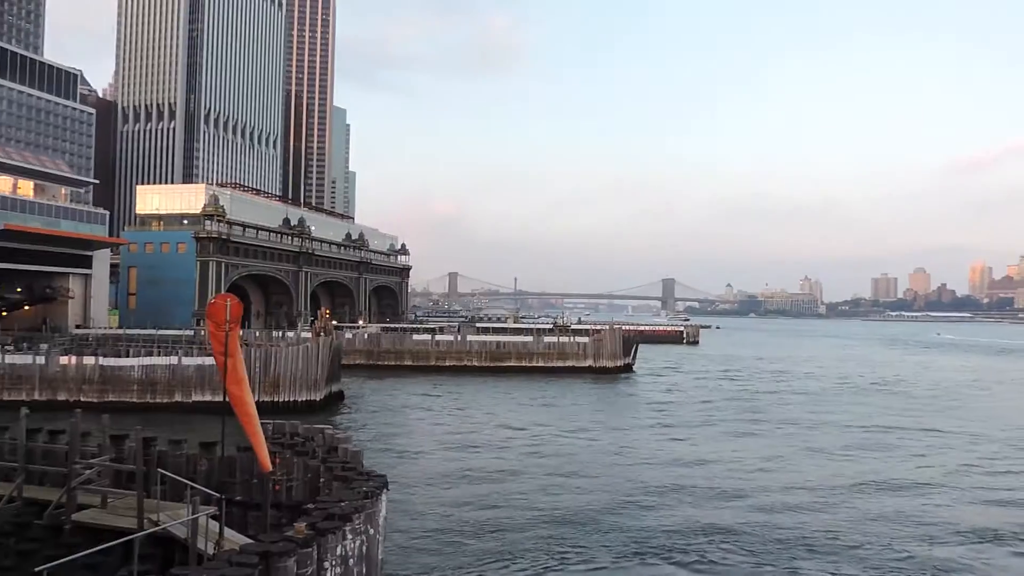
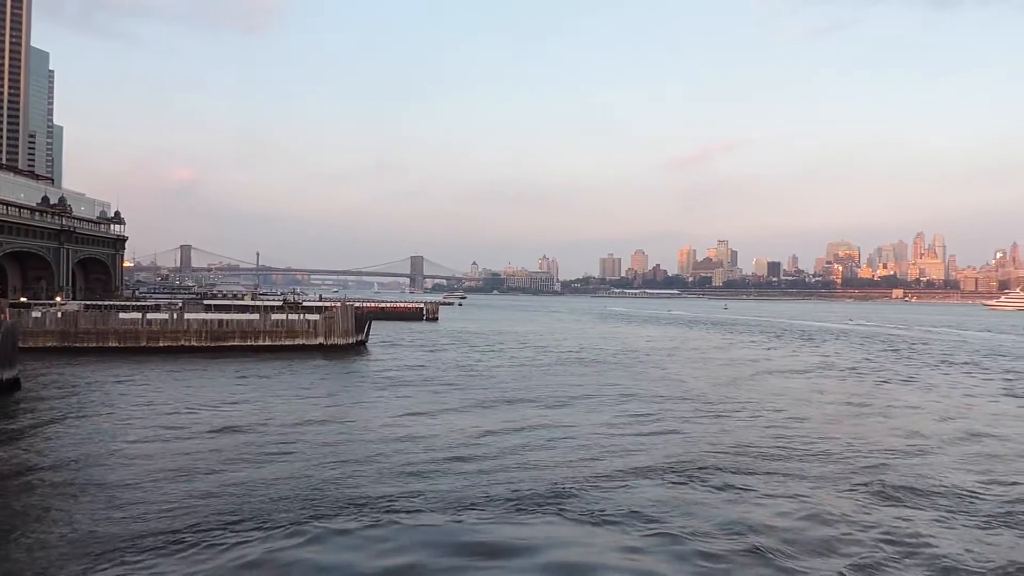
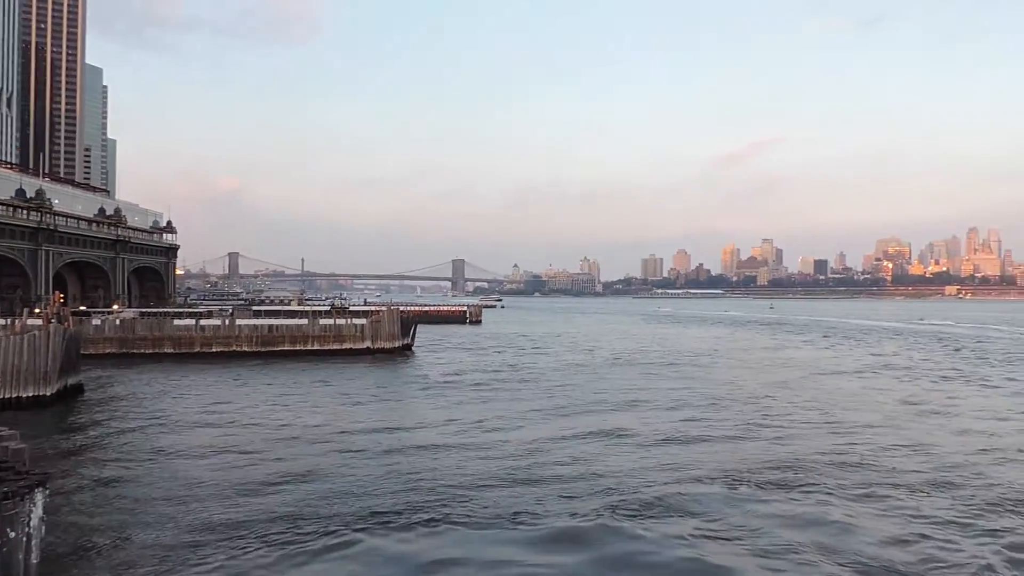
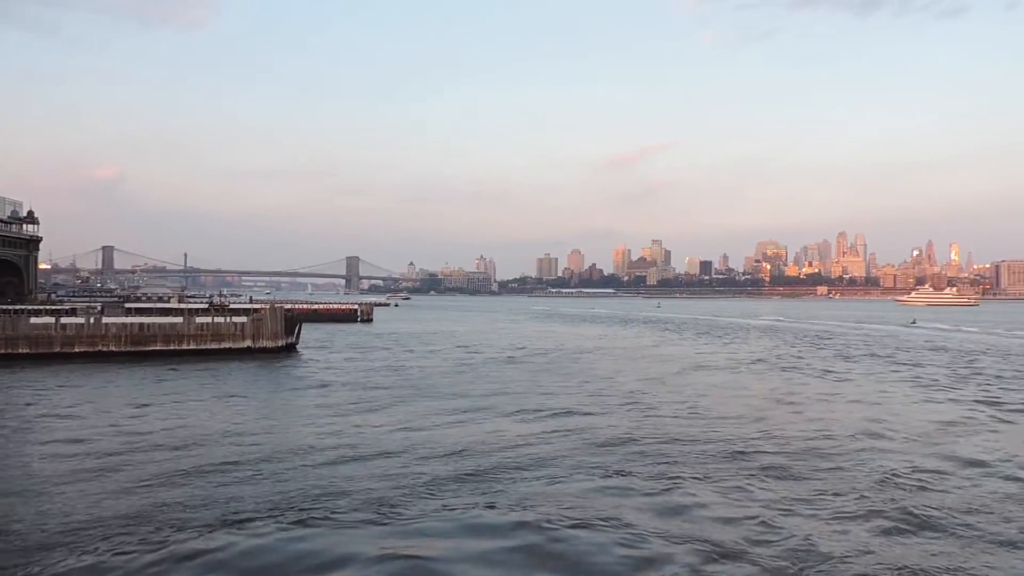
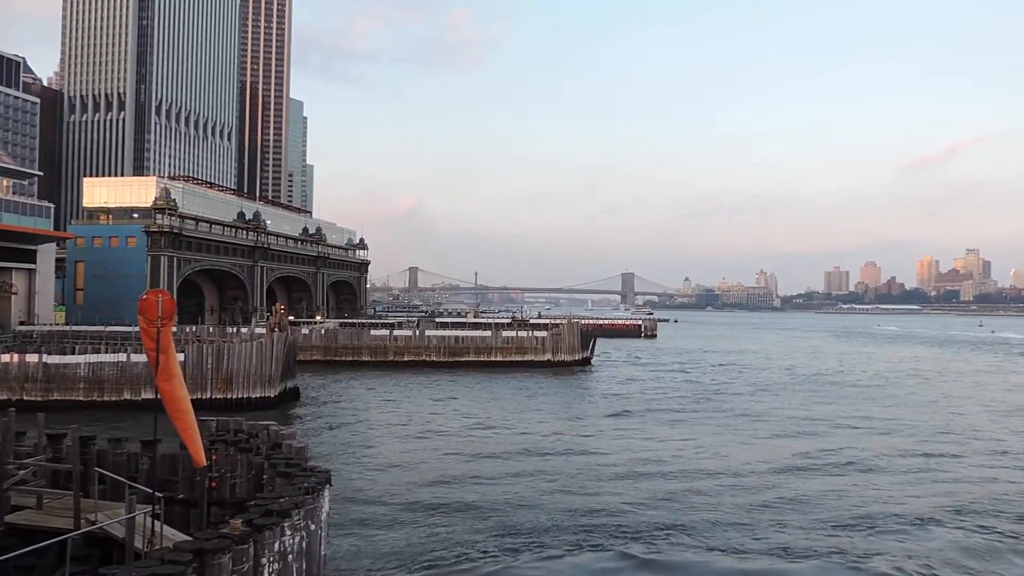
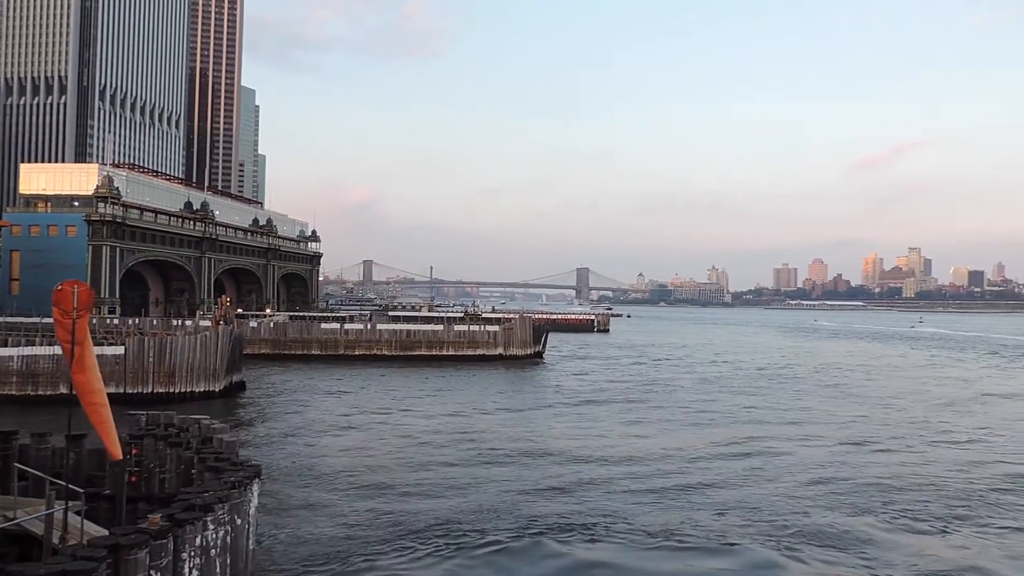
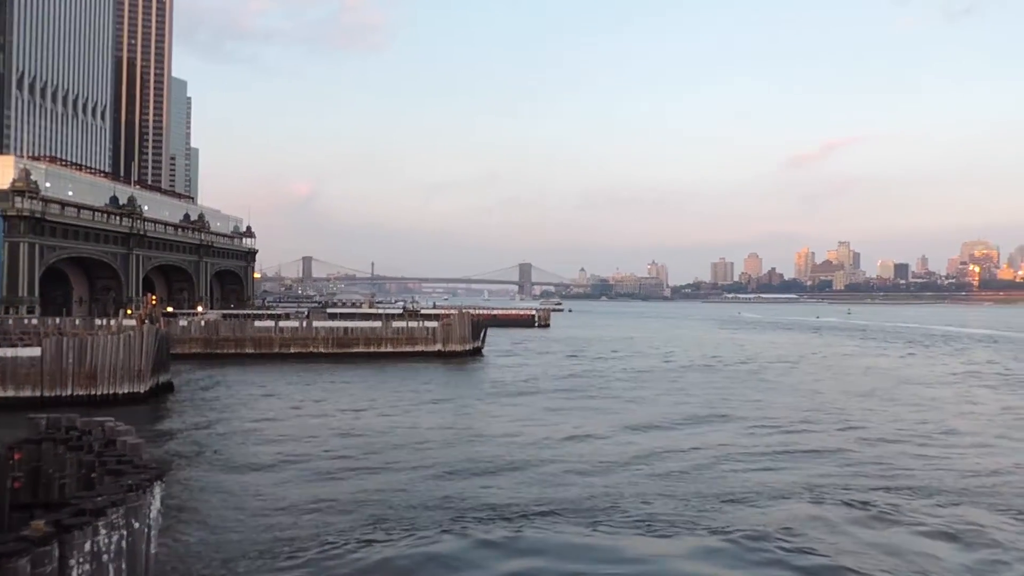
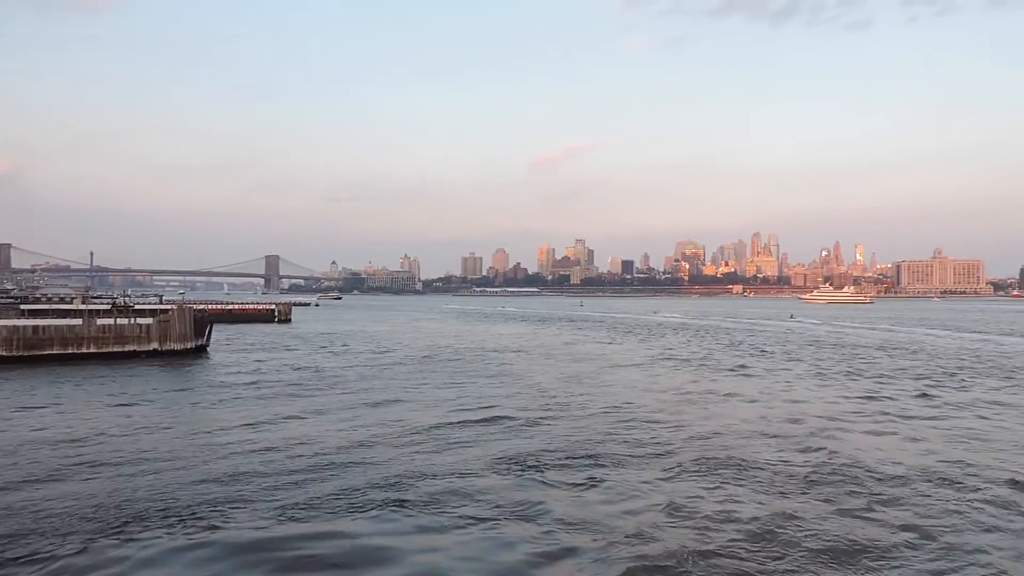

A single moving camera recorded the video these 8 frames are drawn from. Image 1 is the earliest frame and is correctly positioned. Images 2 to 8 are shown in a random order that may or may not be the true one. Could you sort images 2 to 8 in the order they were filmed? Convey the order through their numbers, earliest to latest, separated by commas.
5, 6, 7, 3, 2, 4, 8
